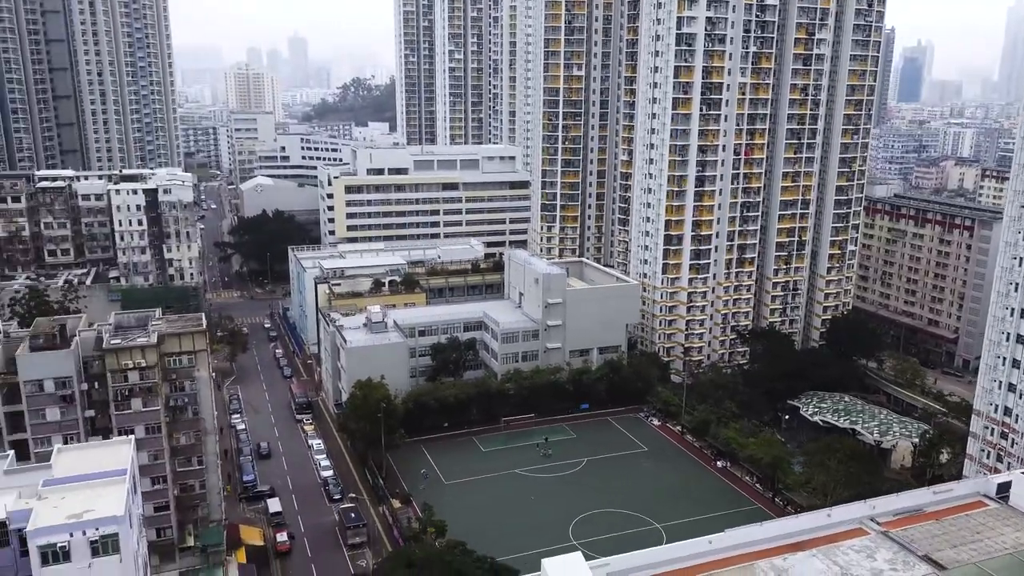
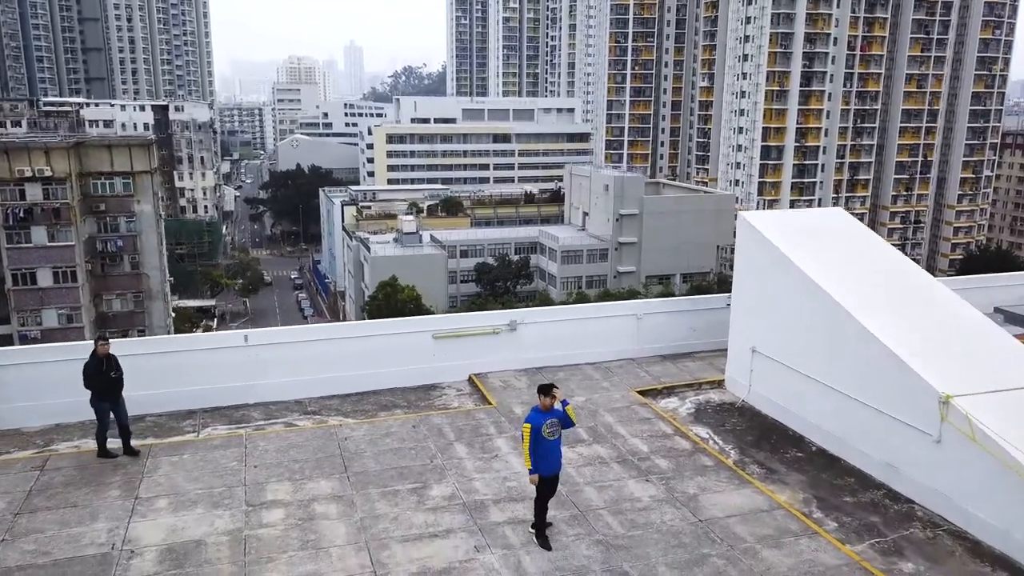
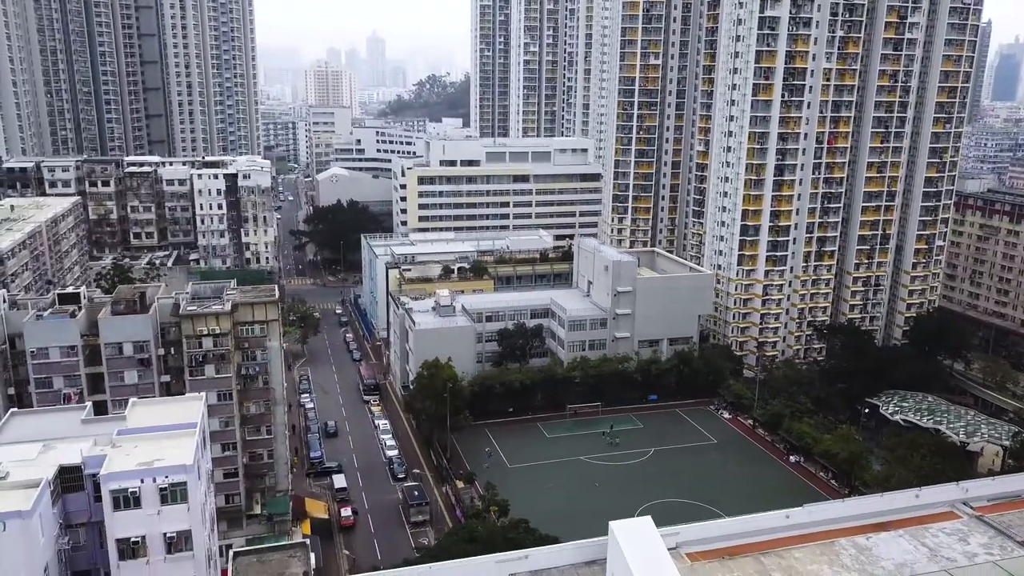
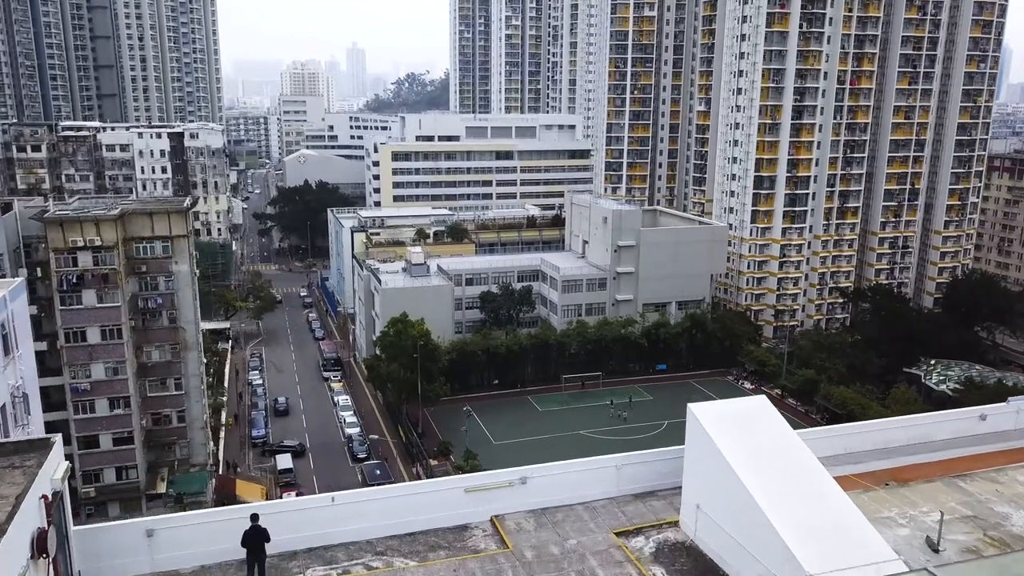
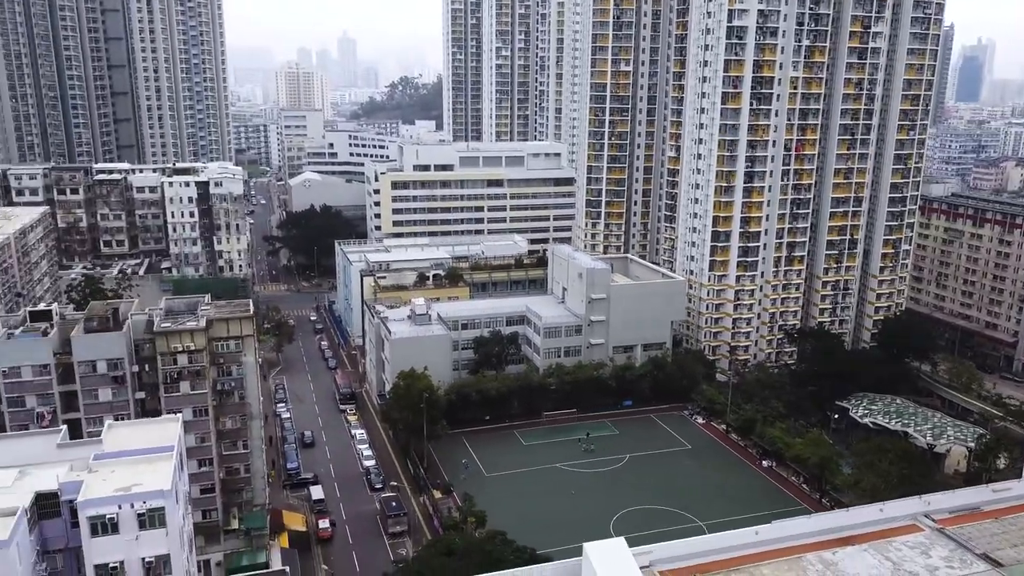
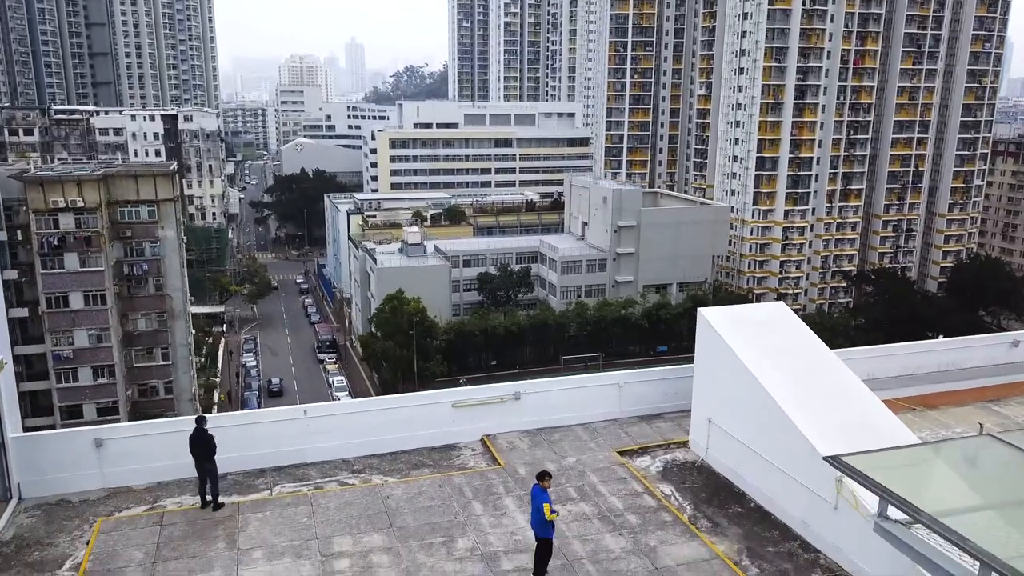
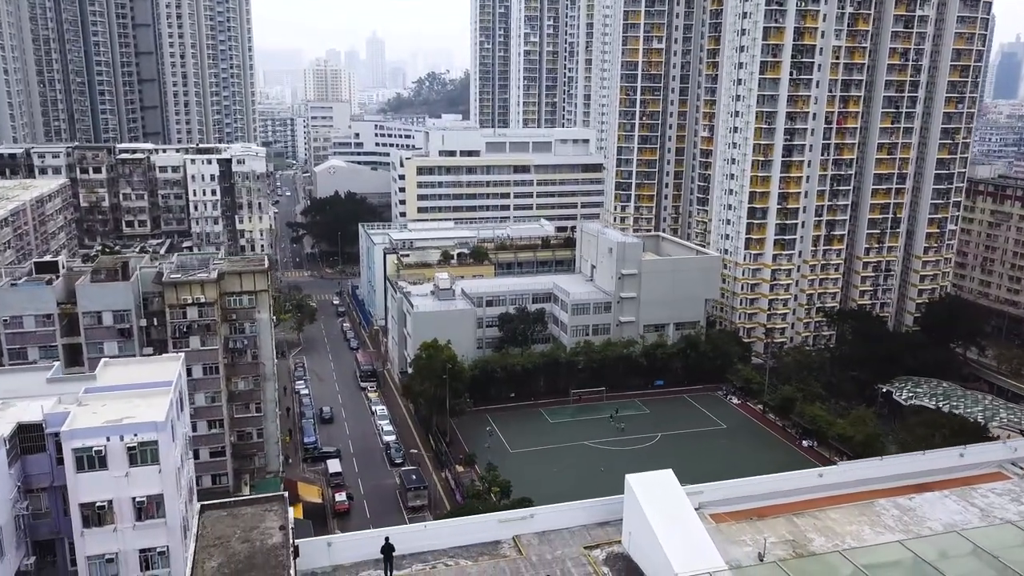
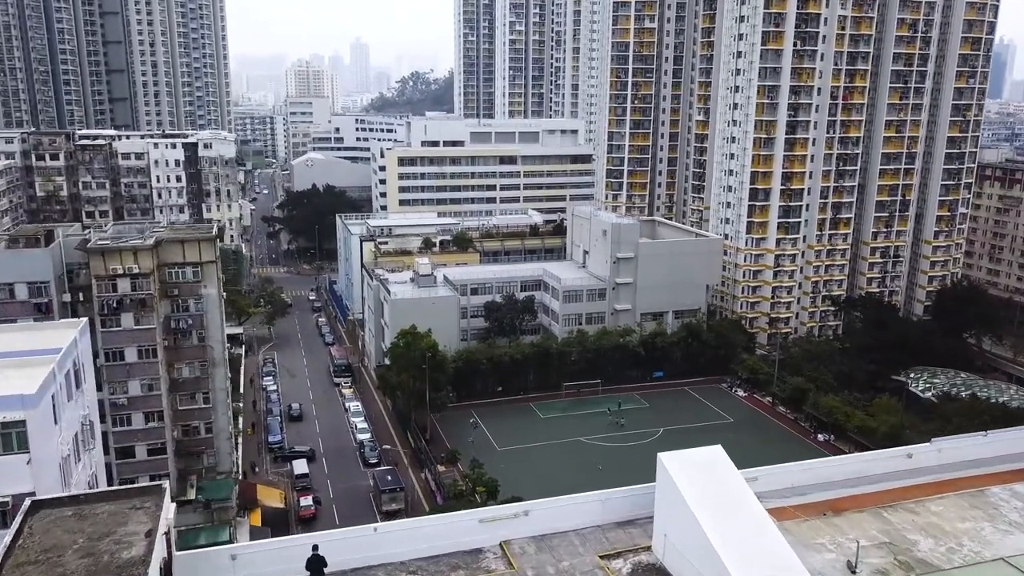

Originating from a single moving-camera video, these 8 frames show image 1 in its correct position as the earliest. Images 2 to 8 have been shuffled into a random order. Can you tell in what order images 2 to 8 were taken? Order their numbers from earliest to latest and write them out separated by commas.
5, 3, 7, 8, 4, 6, 2
